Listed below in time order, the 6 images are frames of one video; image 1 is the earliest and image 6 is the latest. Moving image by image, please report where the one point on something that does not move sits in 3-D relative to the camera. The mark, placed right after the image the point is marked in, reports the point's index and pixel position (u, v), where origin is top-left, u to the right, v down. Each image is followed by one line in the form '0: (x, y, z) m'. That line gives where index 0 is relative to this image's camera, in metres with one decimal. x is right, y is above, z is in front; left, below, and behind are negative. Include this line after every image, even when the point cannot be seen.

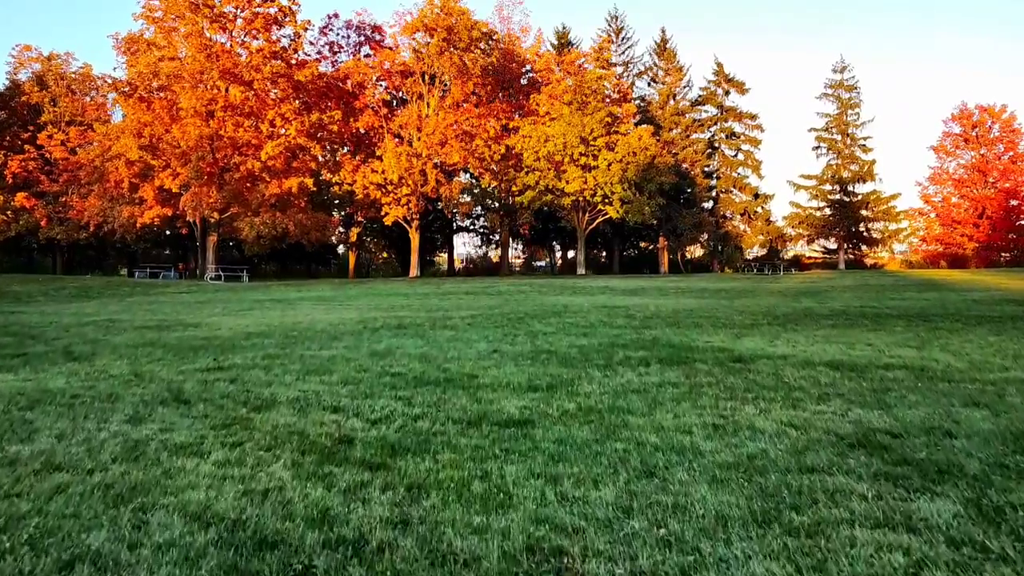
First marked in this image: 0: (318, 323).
0: (-1.3, -0.2, +9.3) m
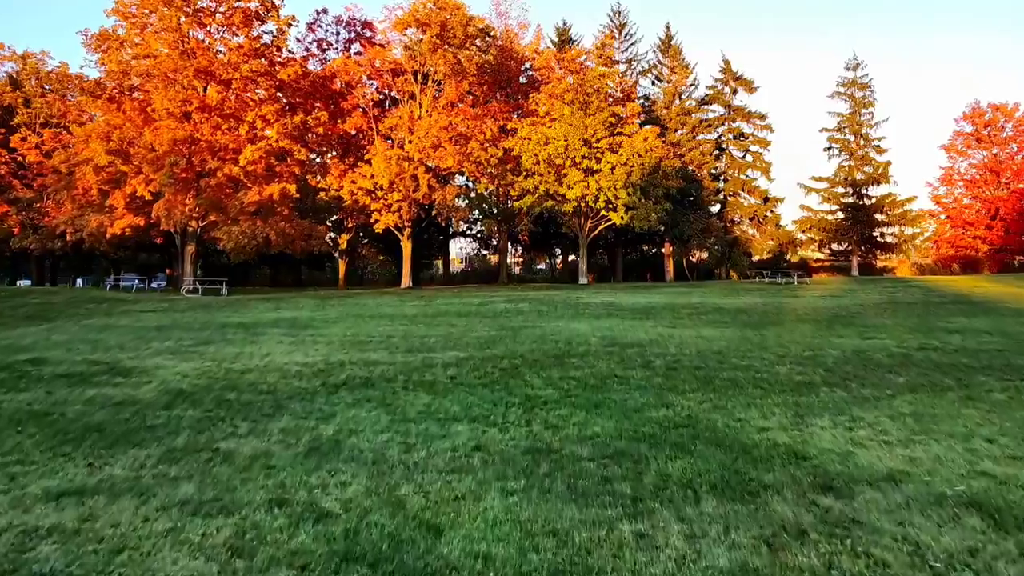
0: (-1.4, -0.5, +7.7) m
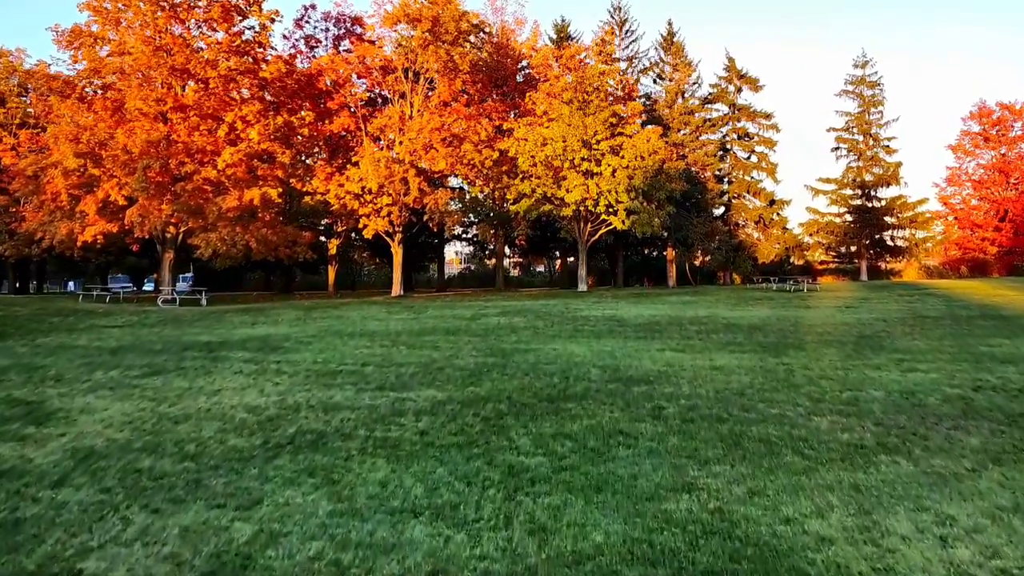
0: (-1.4, -0.6, +6.5) m
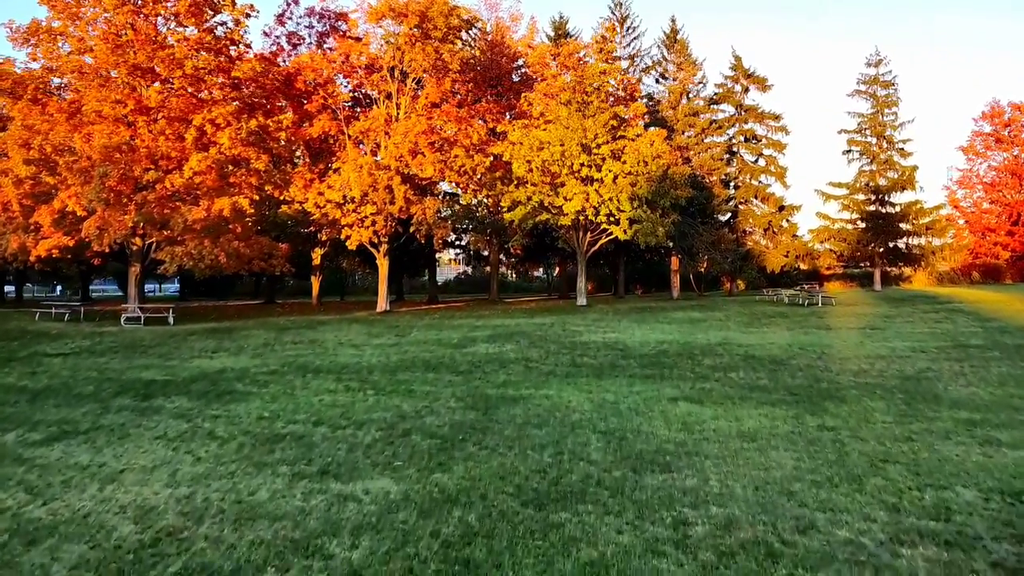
0: (-1.5, -0.9, +4.8) m
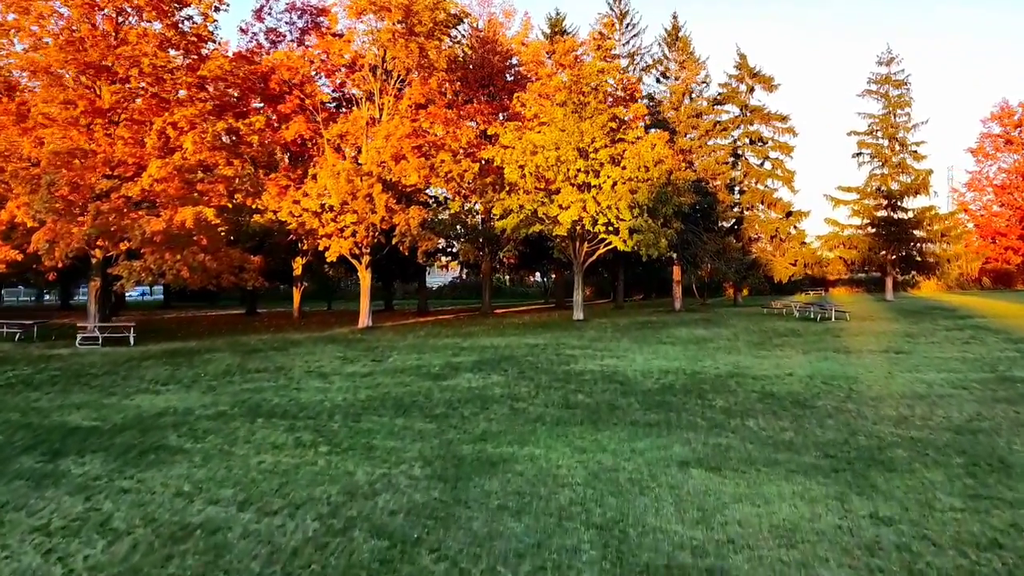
0: (-1.7, -1.2, +3.1) m
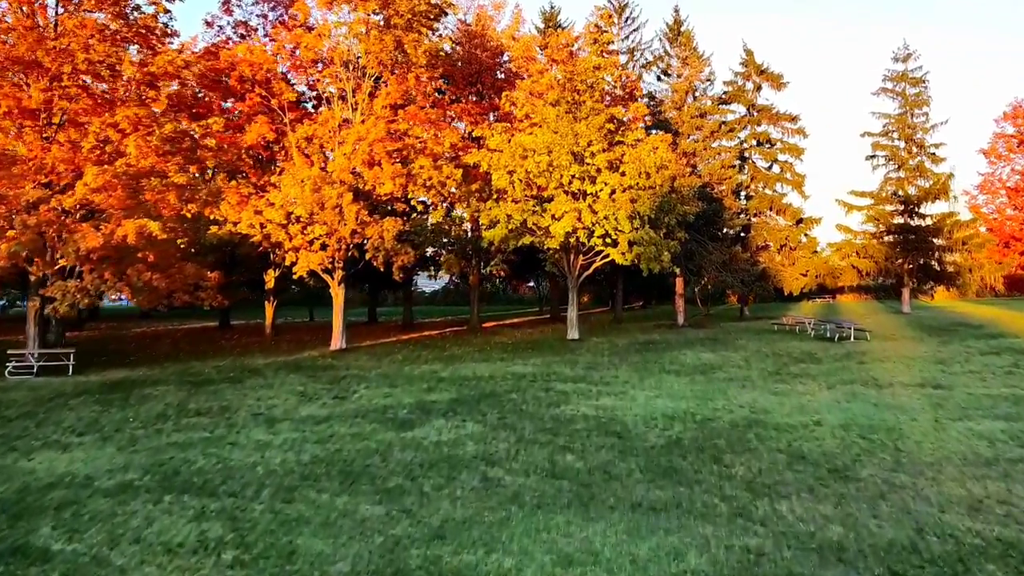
0: (-1.8, -1.4, +1.1) m
